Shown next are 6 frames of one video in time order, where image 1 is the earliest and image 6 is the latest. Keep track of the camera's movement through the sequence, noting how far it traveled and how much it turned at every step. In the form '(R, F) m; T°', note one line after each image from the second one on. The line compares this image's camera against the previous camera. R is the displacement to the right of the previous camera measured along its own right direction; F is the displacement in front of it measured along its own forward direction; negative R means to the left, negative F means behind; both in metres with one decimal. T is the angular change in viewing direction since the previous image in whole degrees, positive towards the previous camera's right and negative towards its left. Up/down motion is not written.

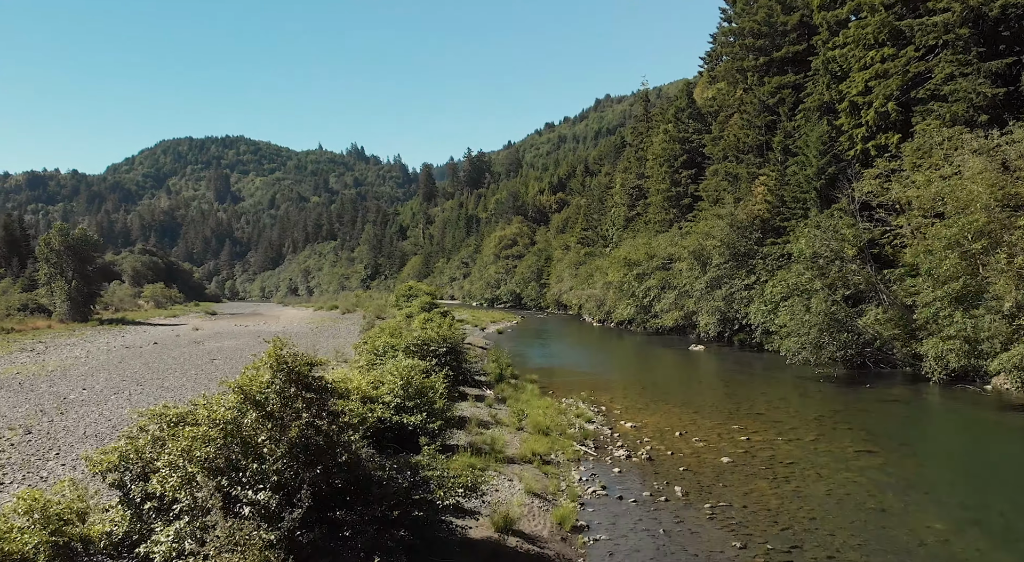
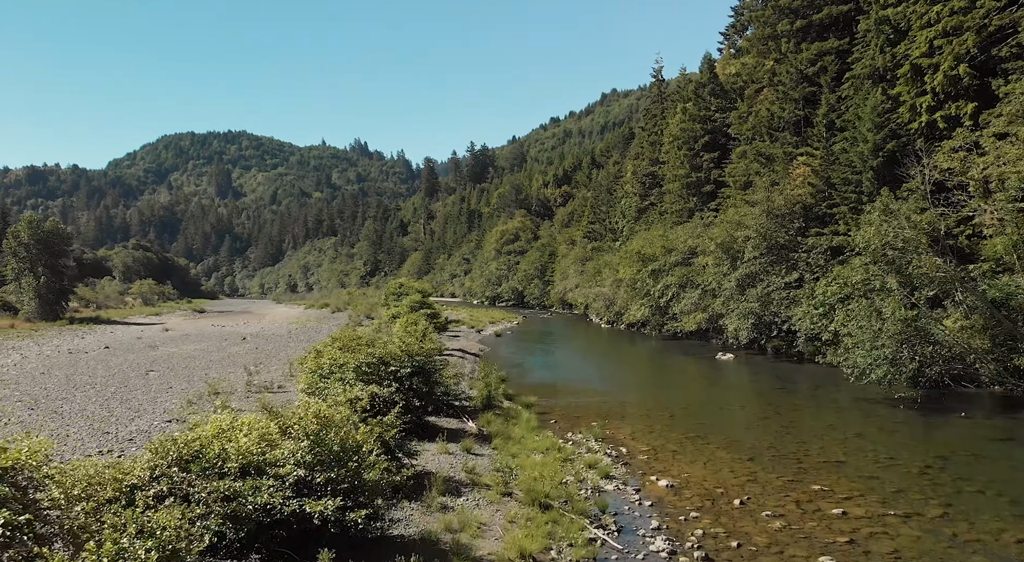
(+0.4, +7.1) m; 0°
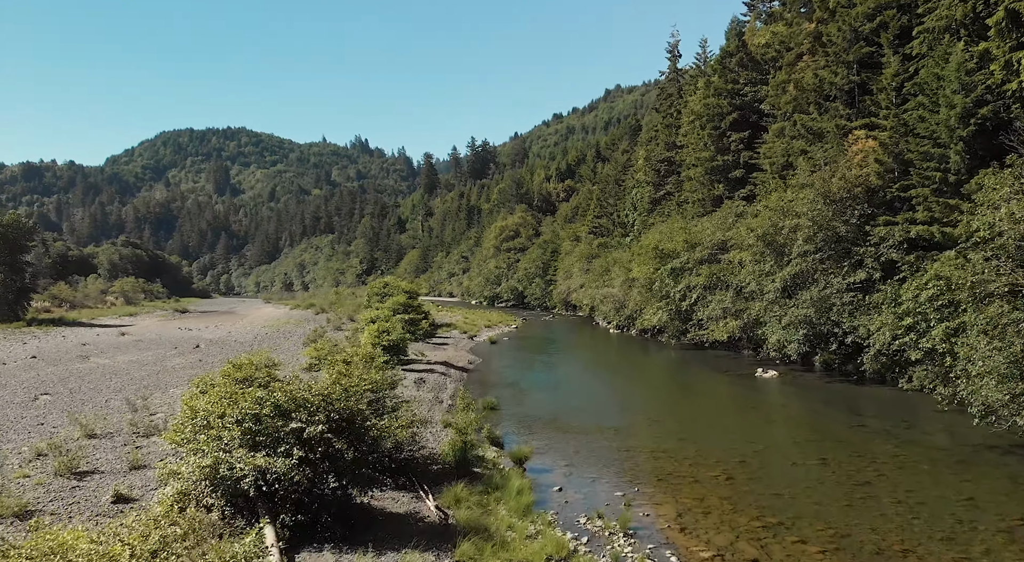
(+0.4, +7.6) m; 0°
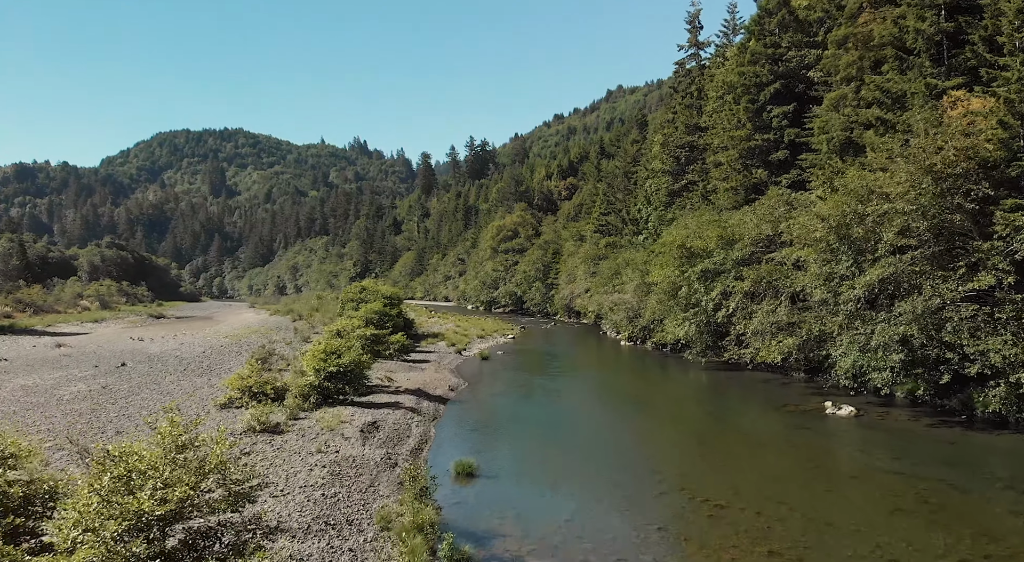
(+0.3, +8.4) m; 0°
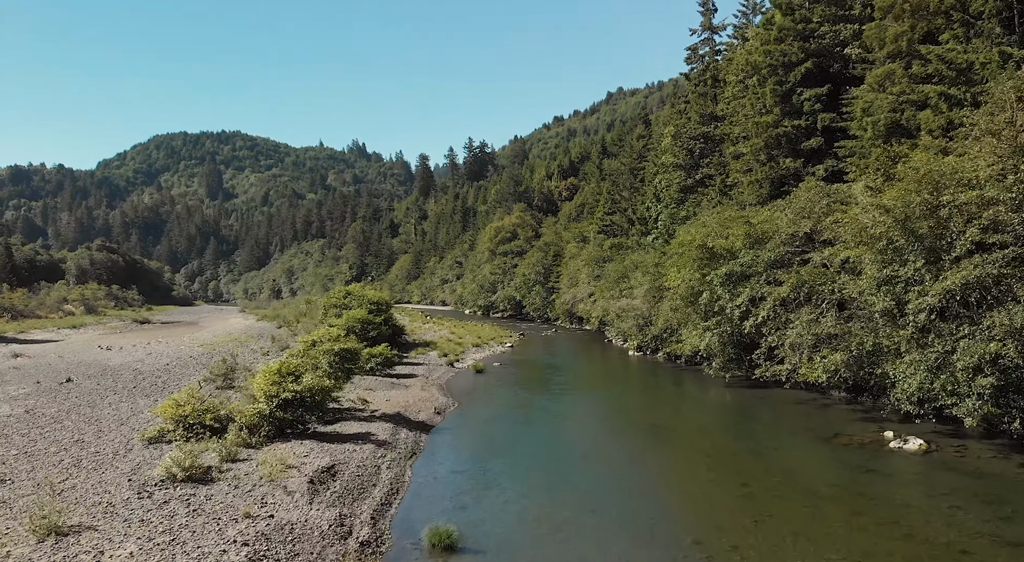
(+0.1, +4.5) m; 0°
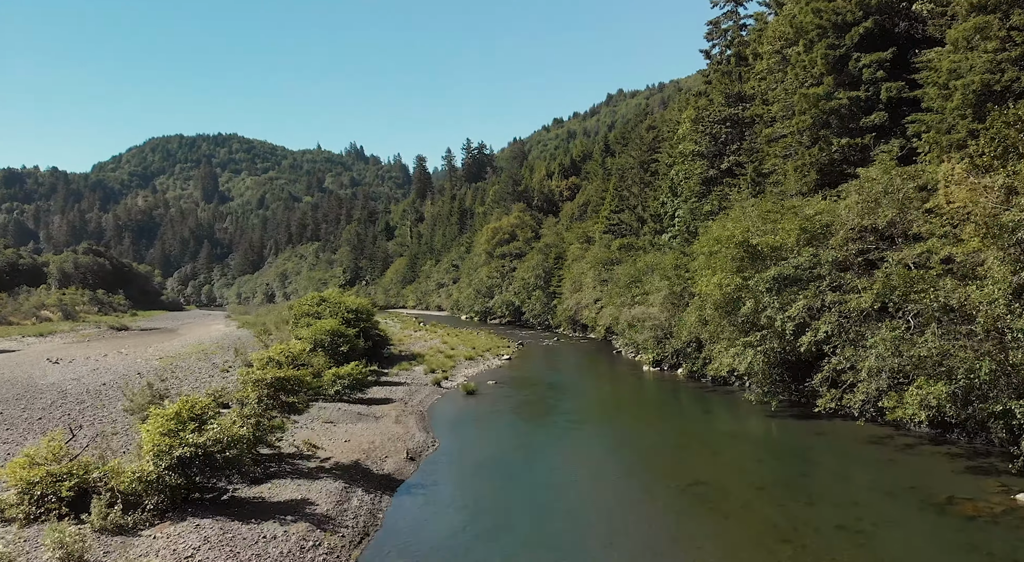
(+0.1, +6.1) m; 0°
